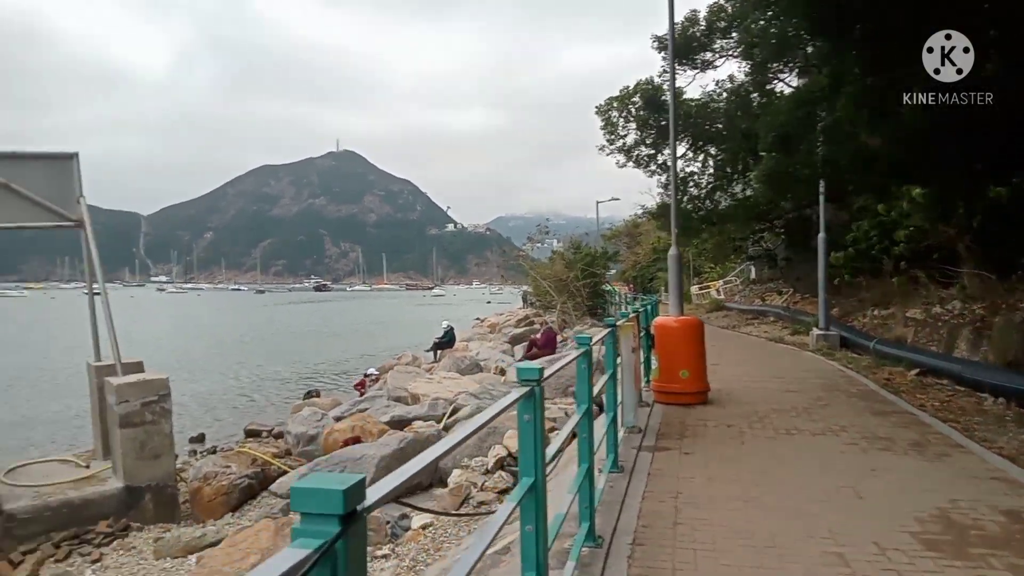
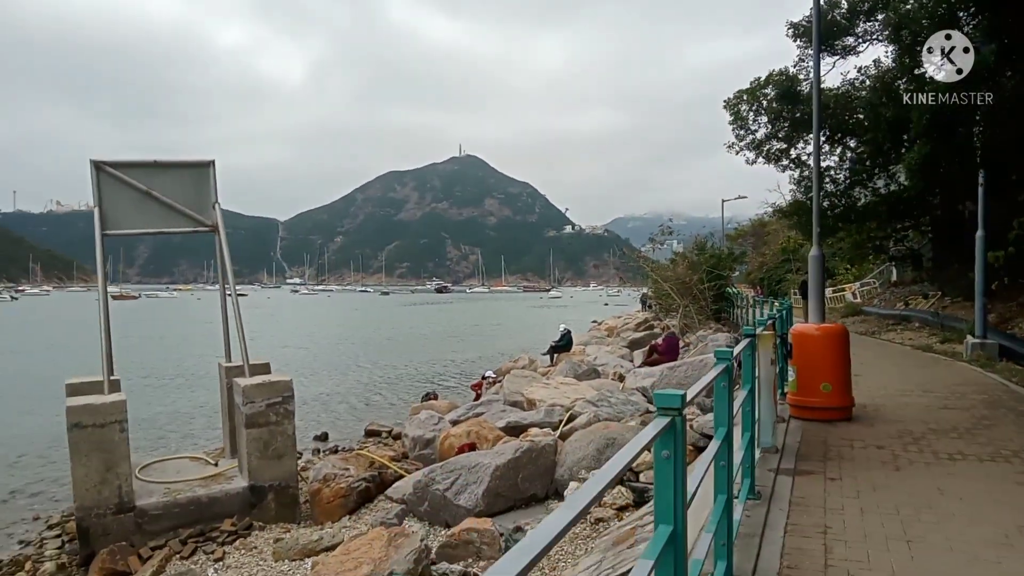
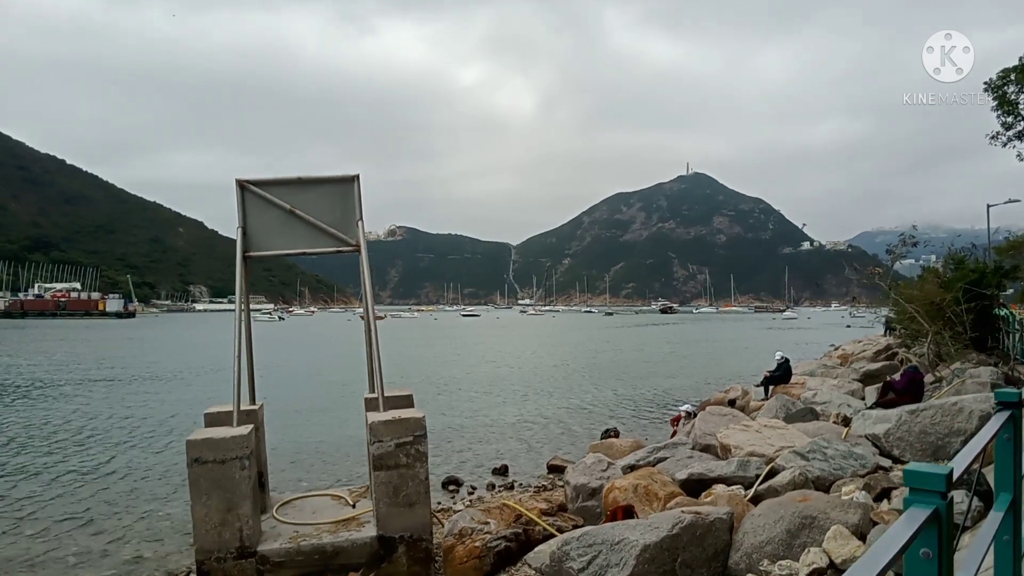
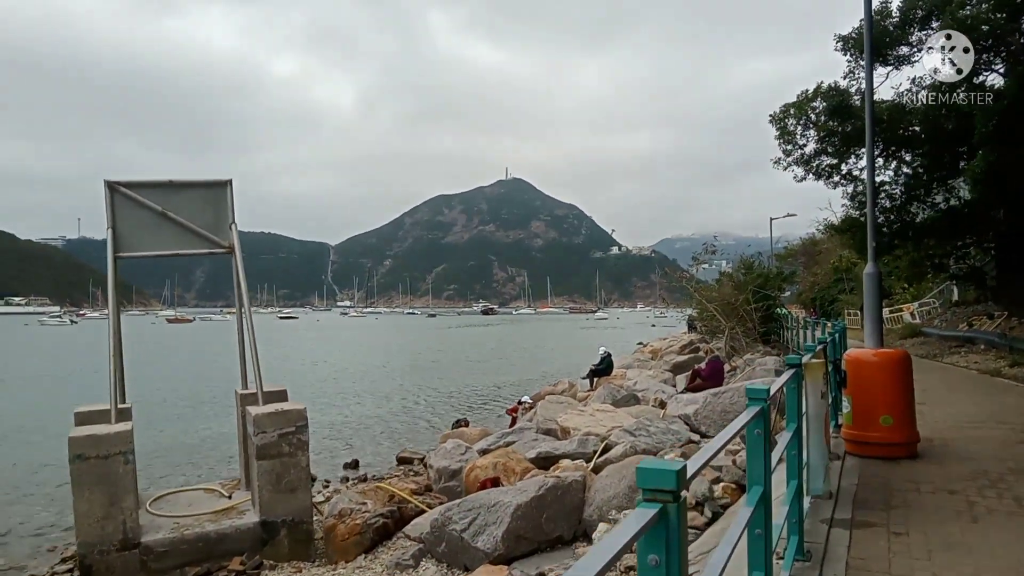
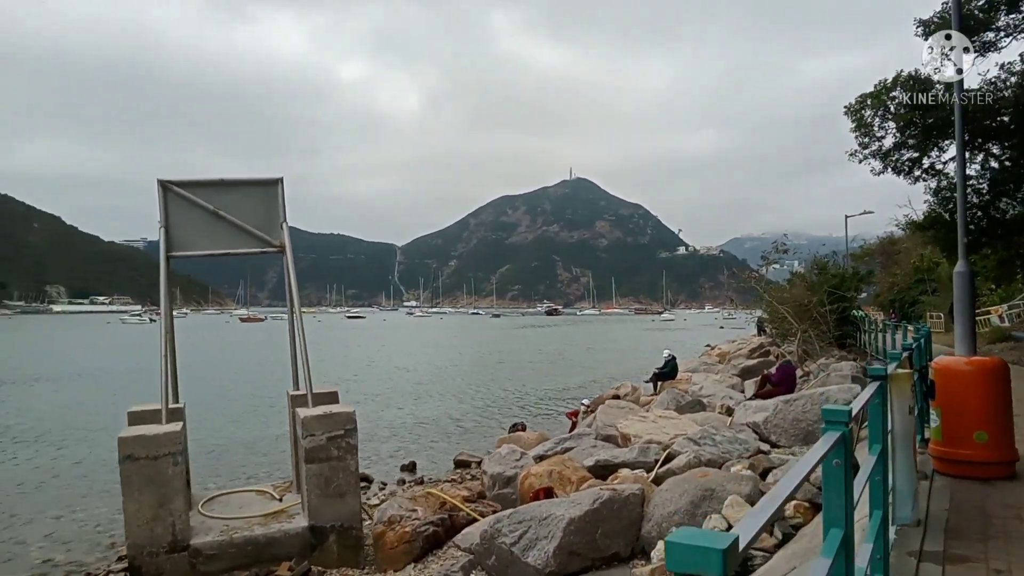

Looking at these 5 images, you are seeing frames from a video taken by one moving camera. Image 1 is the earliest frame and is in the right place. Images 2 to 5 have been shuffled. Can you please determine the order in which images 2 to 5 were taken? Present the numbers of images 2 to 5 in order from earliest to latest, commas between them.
2, 4, 5, 3
